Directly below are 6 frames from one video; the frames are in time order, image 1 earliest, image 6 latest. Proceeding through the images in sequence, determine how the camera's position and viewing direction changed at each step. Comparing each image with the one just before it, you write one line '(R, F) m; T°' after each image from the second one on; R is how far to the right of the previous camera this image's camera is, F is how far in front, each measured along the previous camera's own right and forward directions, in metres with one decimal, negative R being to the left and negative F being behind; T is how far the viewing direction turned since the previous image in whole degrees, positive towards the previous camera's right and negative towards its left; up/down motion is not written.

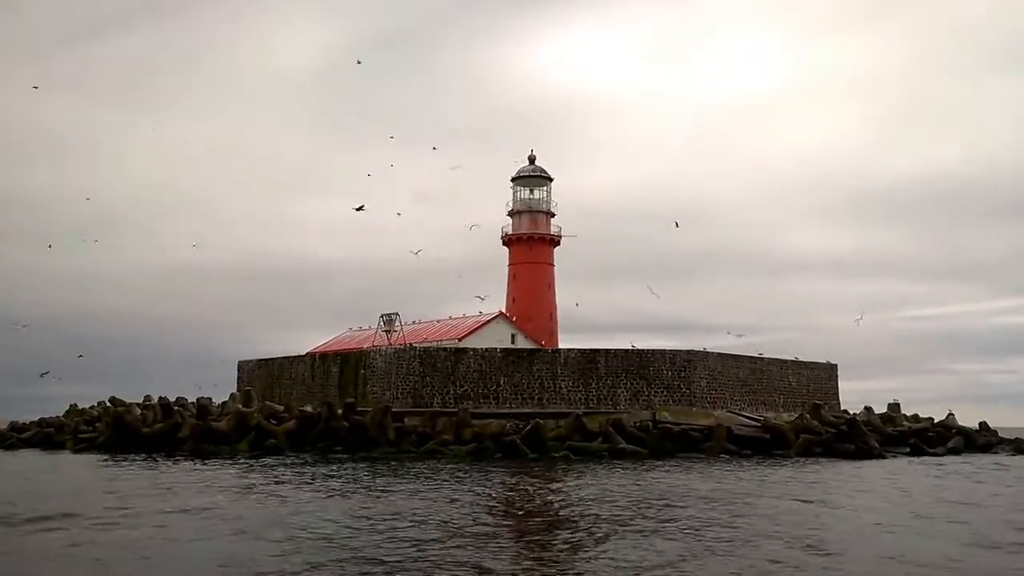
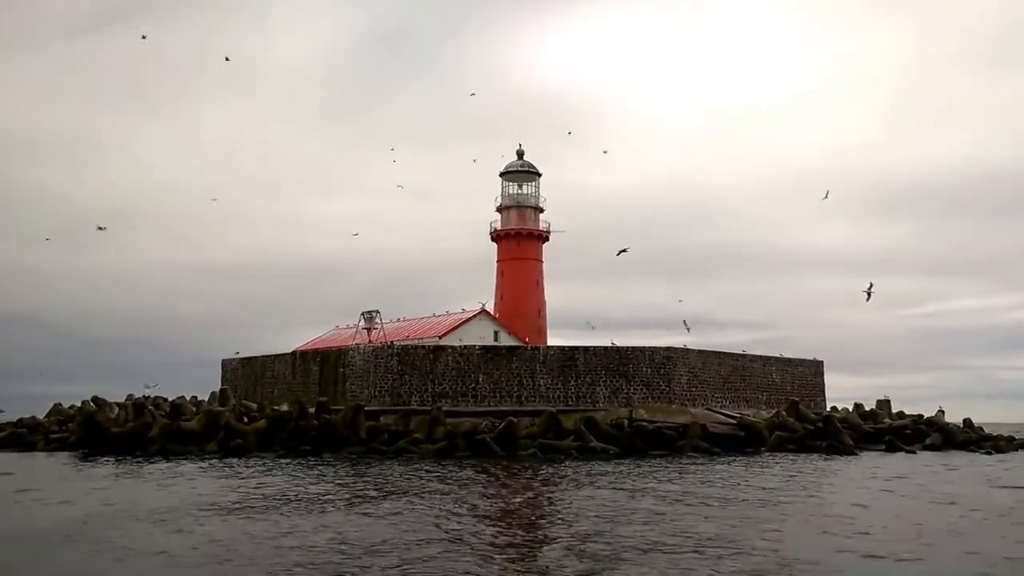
(+0.6, +0.1) m; -1°
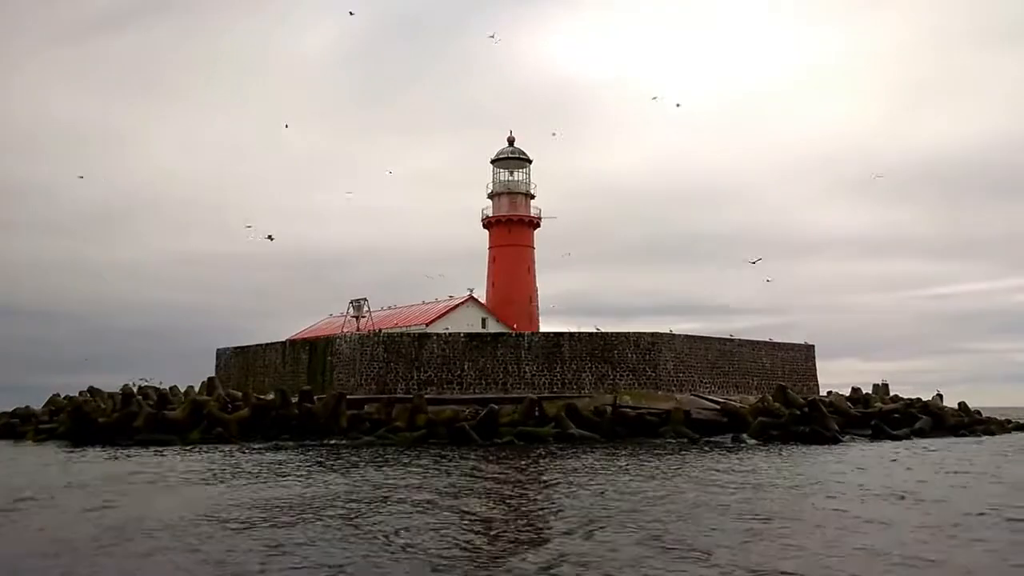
(+0.6, +0.1) m; -1°
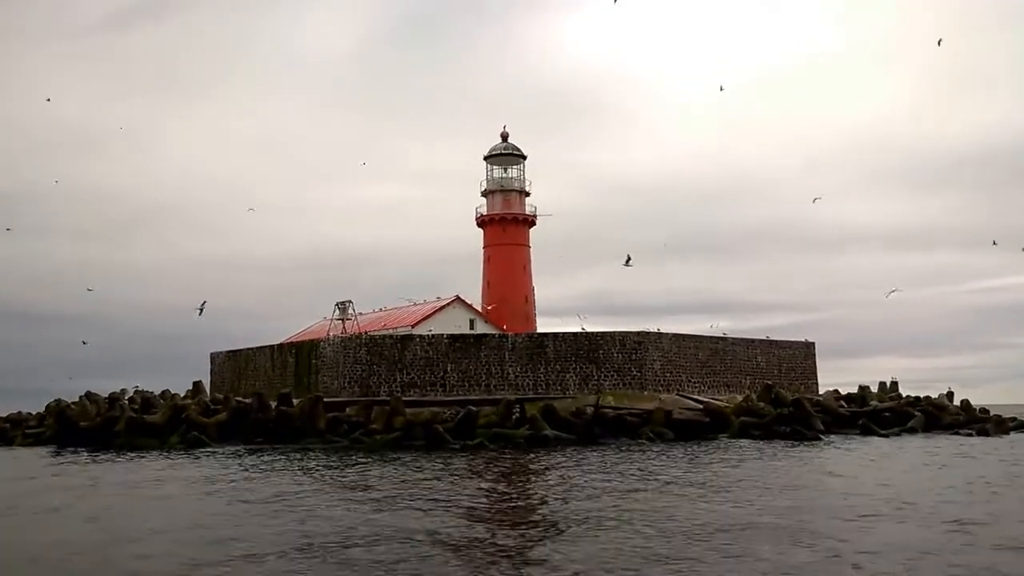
(+0.9, +0.2) m; -2°
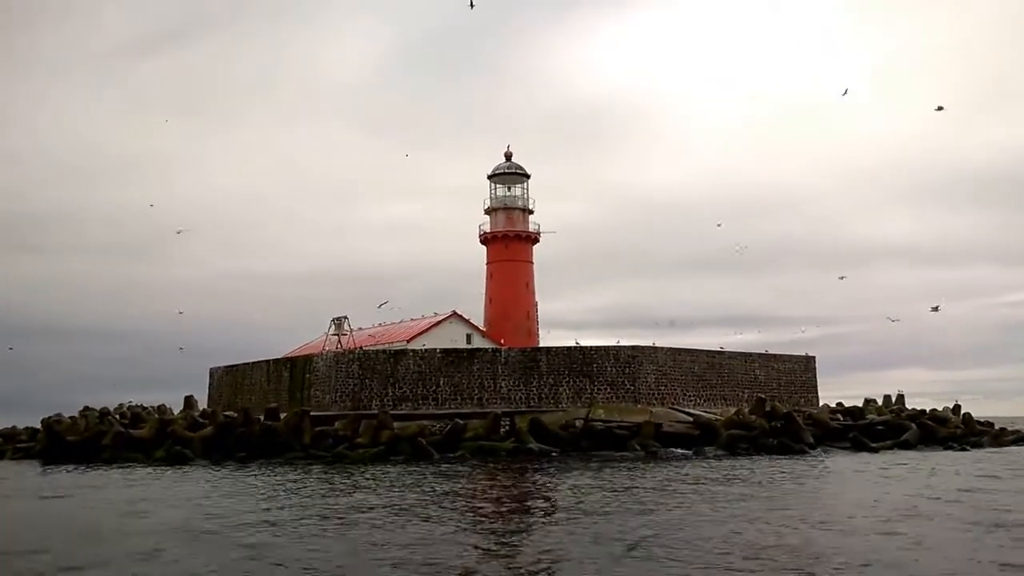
(+0.6, +0.1) m; -1°
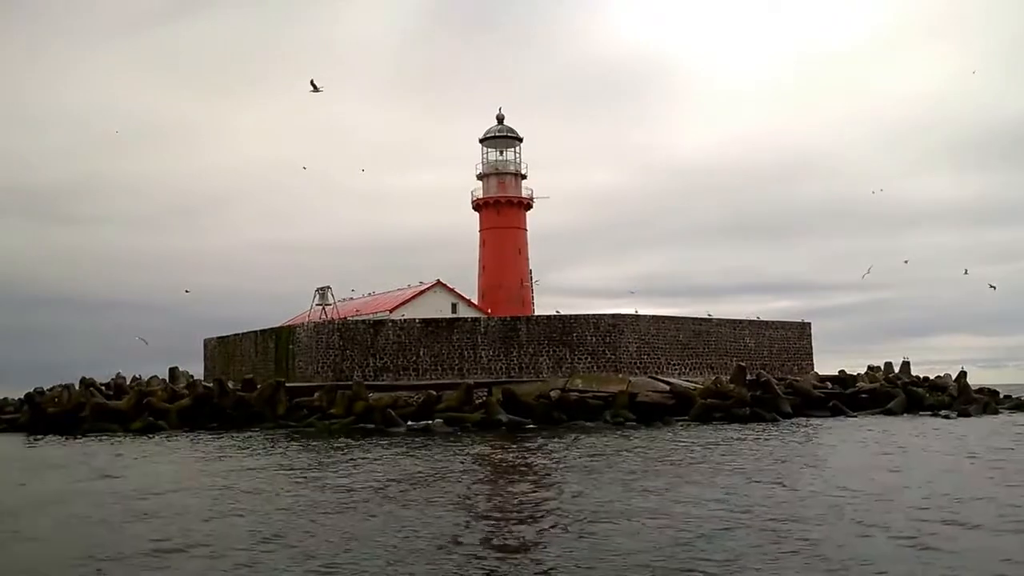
(+1.0, +0.3) m; -2°
